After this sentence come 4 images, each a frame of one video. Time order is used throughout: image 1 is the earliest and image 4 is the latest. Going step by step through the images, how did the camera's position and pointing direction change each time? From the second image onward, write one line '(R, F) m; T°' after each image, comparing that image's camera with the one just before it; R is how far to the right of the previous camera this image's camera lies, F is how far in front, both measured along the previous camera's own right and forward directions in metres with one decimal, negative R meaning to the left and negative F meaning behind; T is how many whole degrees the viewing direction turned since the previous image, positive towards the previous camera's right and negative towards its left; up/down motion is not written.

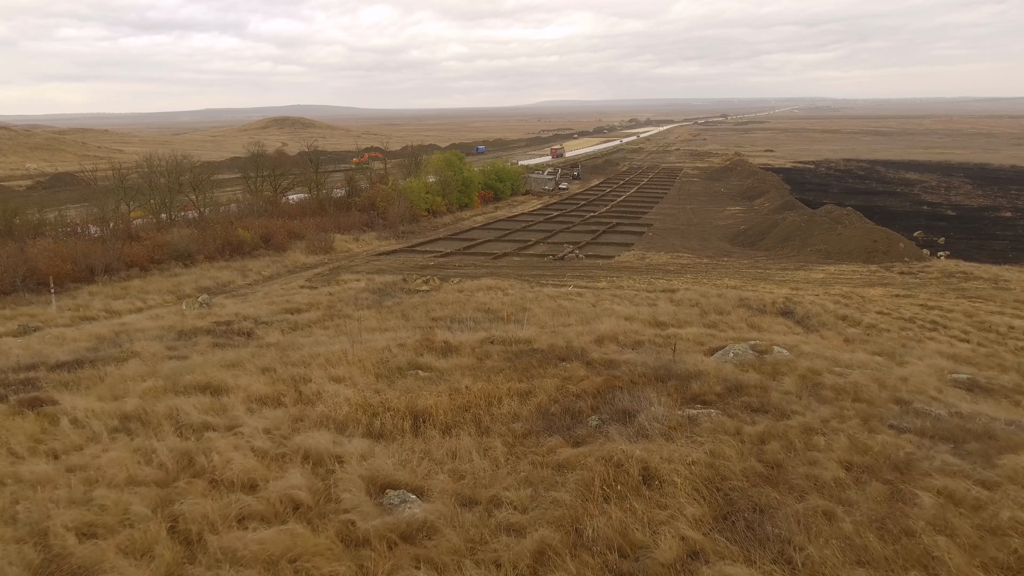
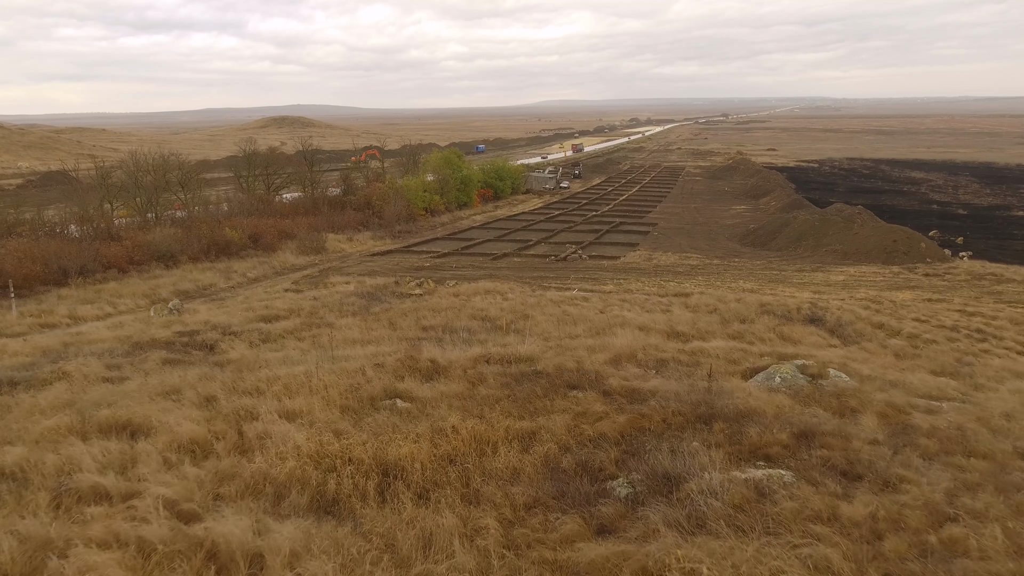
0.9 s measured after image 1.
(0.0, +1.7) m; 0°
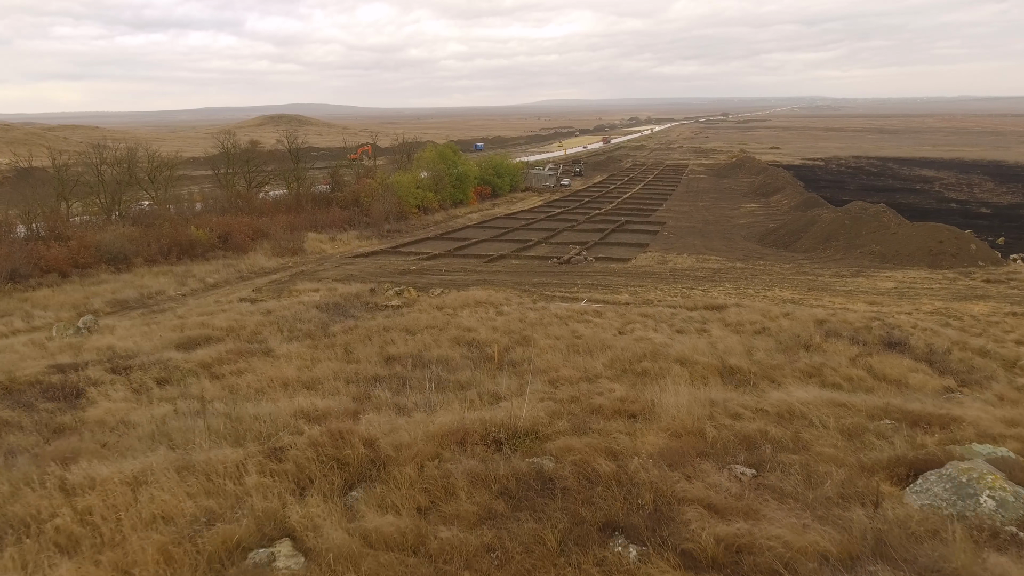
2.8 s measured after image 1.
(+0.1, +3.6) m; 0°
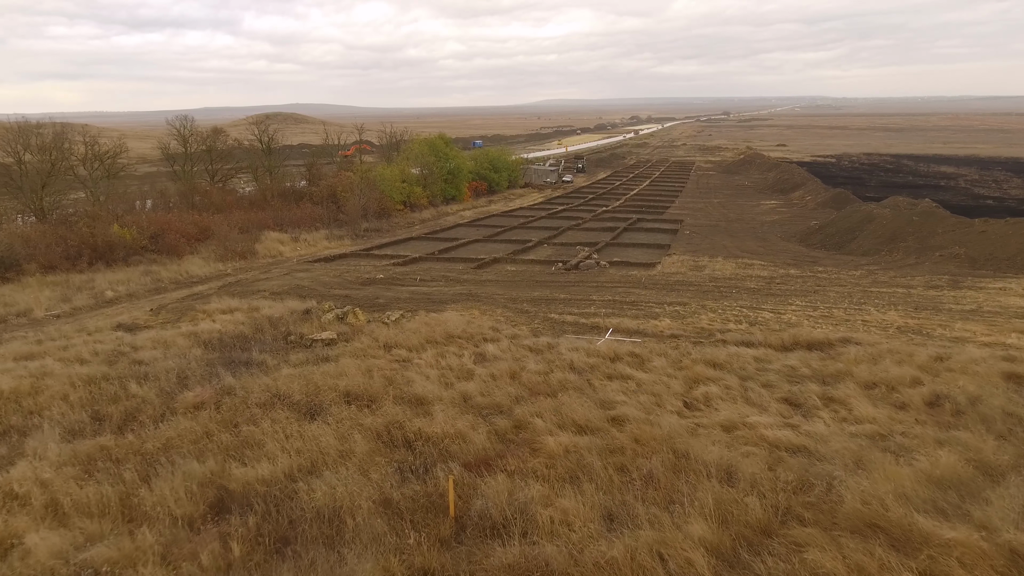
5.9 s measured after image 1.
(+0.2, +5.9) m; 0°
